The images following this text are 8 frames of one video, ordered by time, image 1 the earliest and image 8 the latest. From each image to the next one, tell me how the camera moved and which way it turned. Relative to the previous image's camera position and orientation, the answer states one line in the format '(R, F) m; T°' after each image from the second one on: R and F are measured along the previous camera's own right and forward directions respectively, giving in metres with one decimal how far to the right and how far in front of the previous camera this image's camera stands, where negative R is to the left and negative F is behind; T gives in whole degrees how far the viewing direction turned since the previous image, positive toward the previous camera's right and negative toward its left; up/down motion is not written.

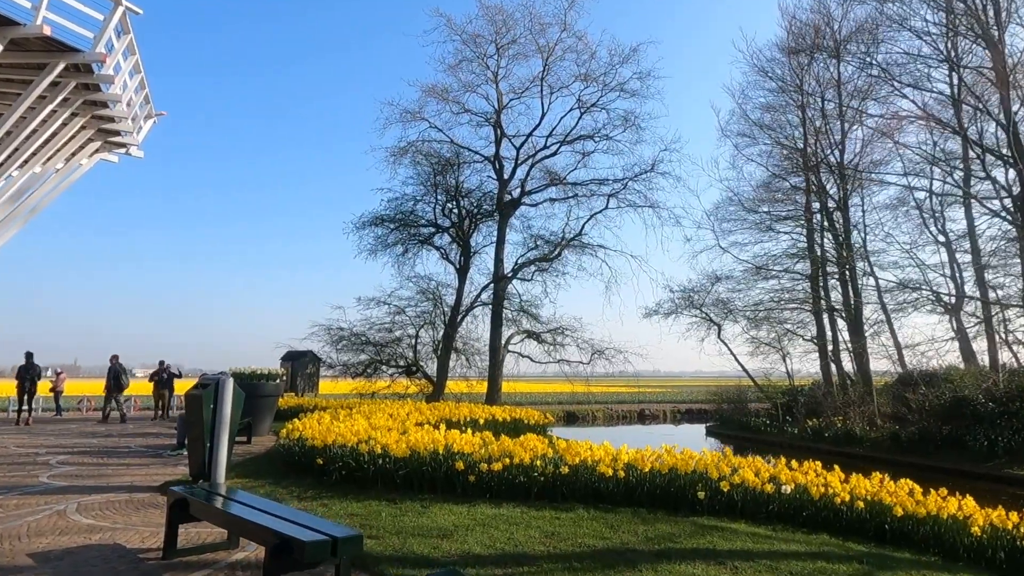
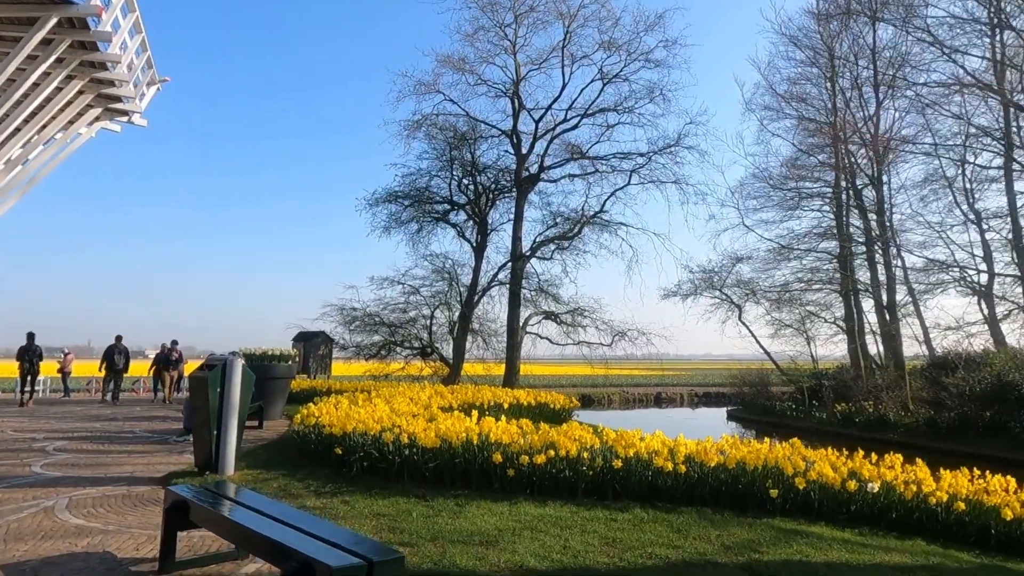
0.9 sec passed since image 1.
(-0.4, +1.0) m; -1°
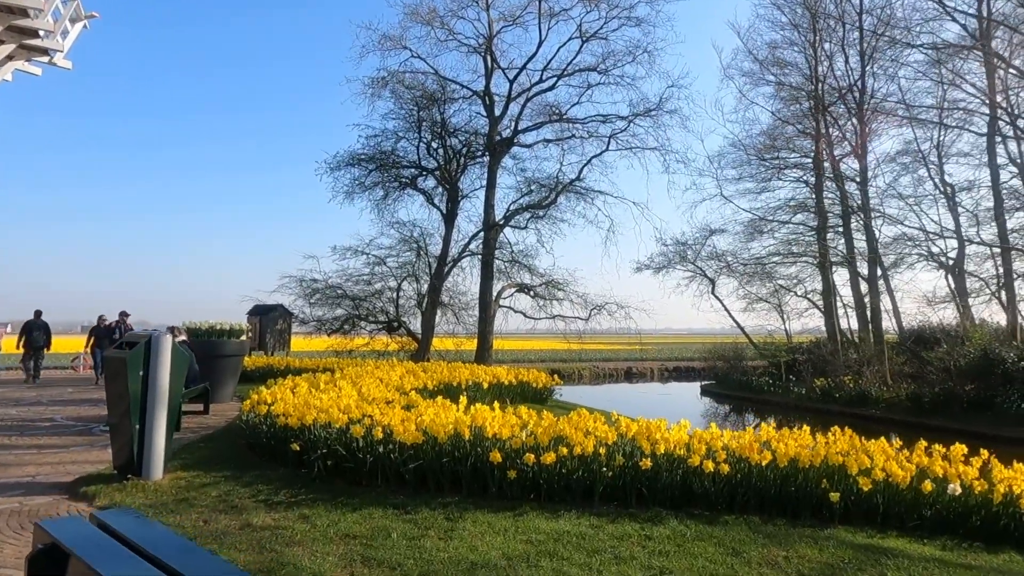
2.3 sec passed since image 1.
(-0.3, +1.4) m; +3°
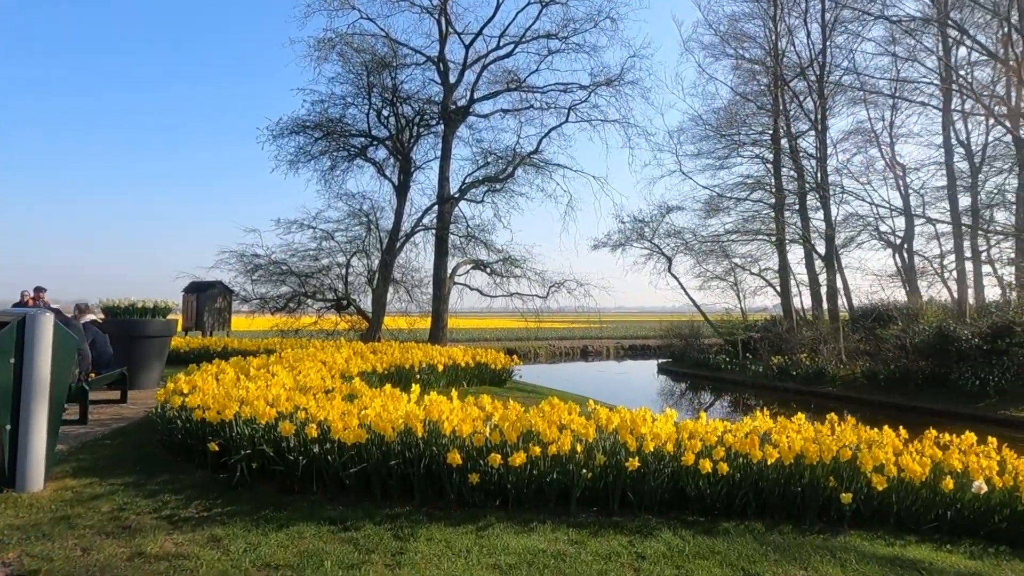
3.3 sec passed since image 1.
(-0.1, +1.0) m; +4°
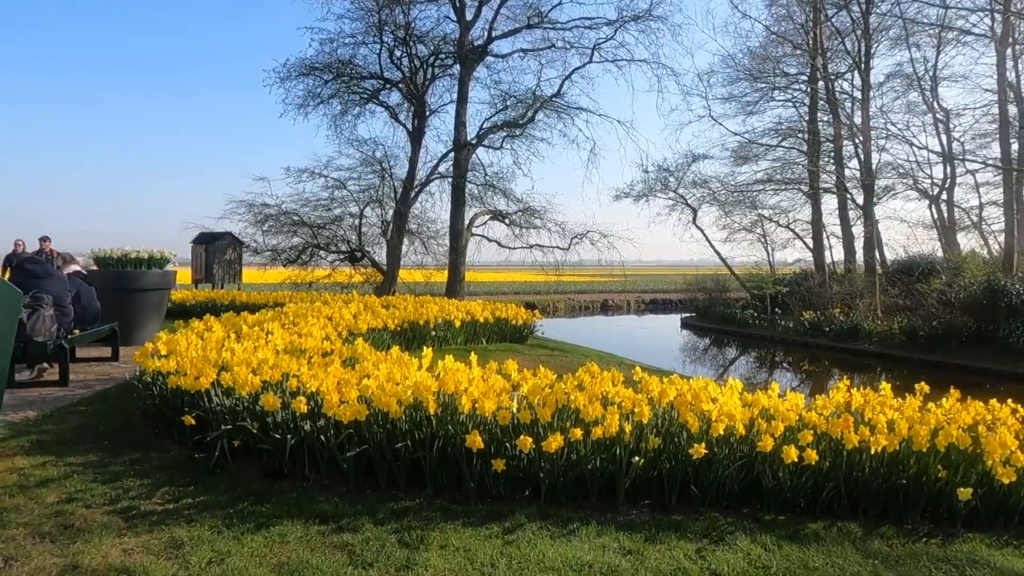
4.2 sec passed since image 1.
(-0.1, +1.0) m; -1°
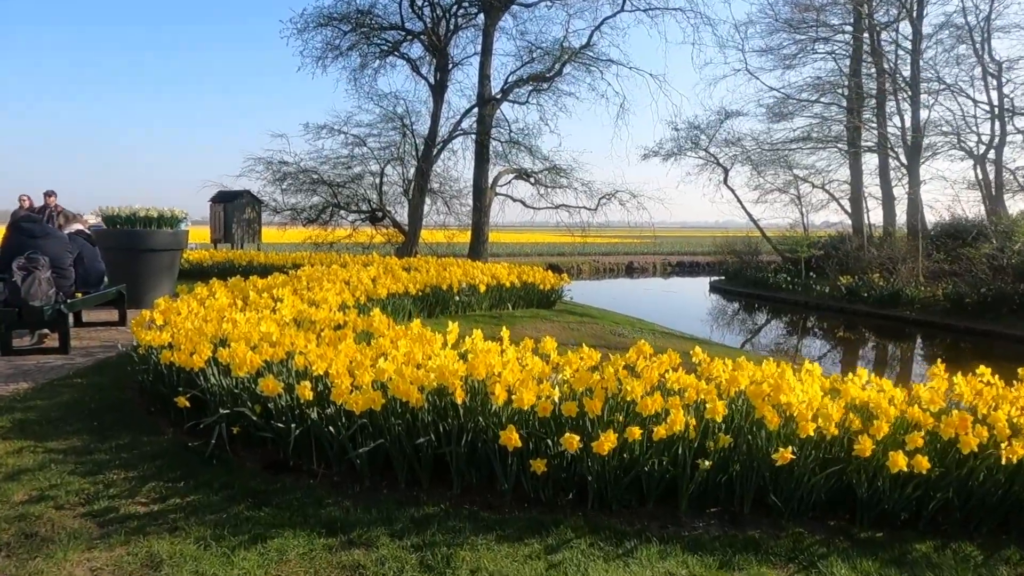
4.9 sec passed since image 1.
(-0.1, +0.7) m; -2°
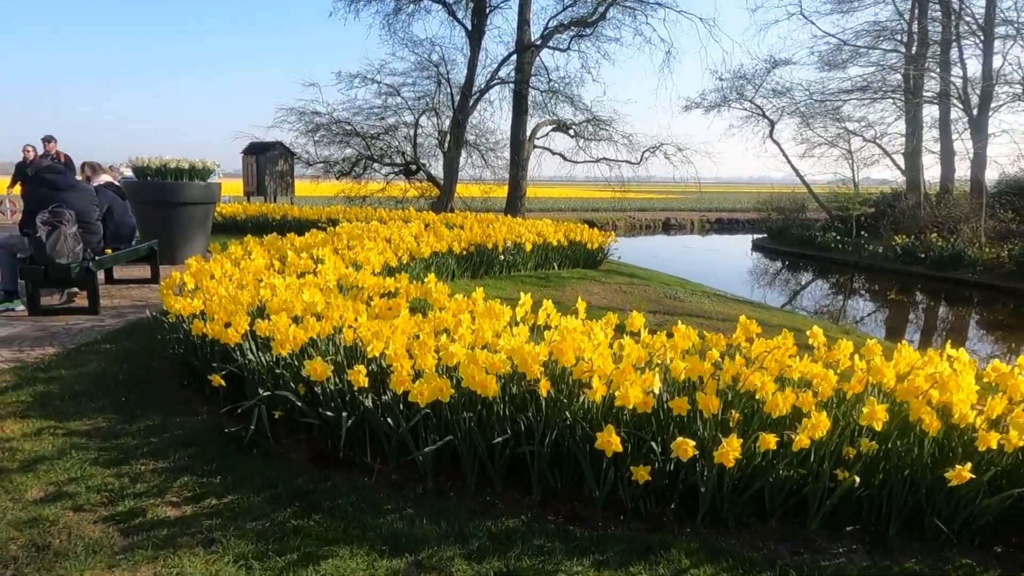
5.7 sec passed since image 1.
(-0.3, +0.6) m; -2°
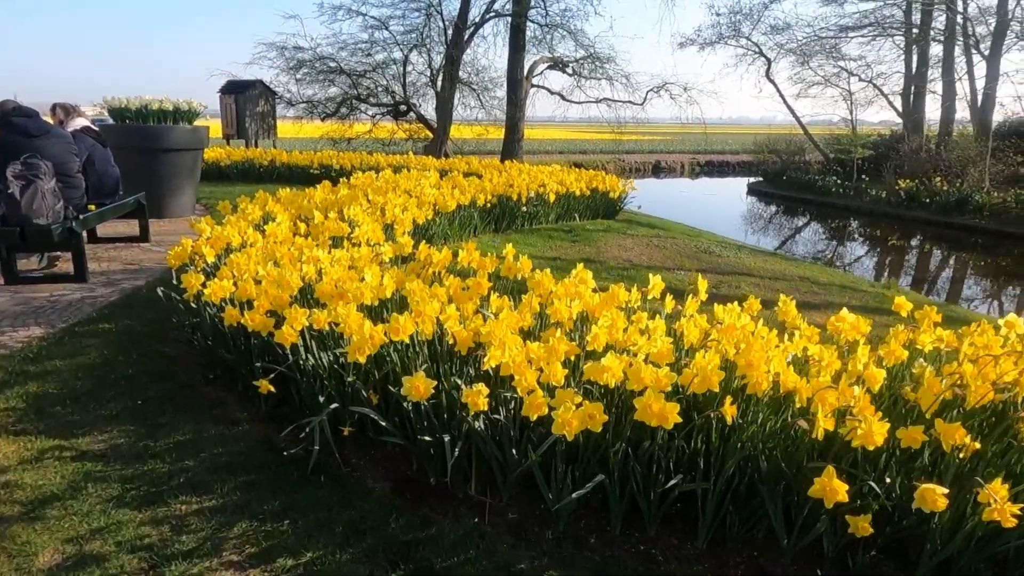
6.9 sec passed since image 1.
(-0.6, +0.7) m; +2°
